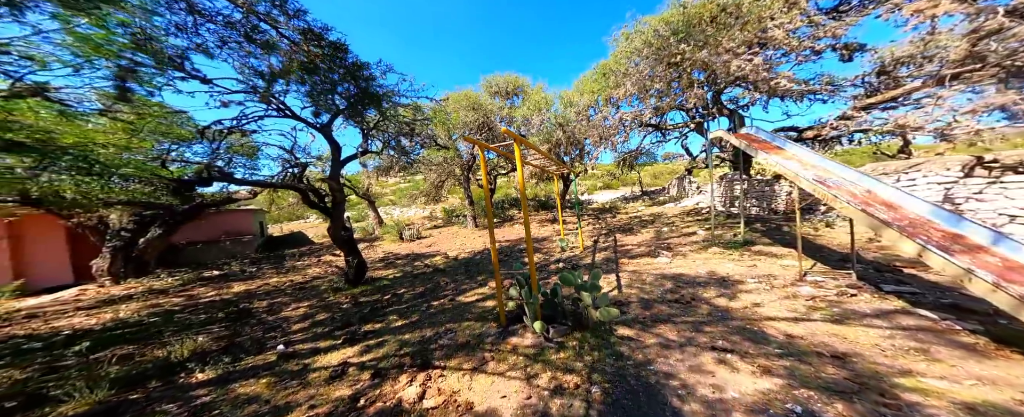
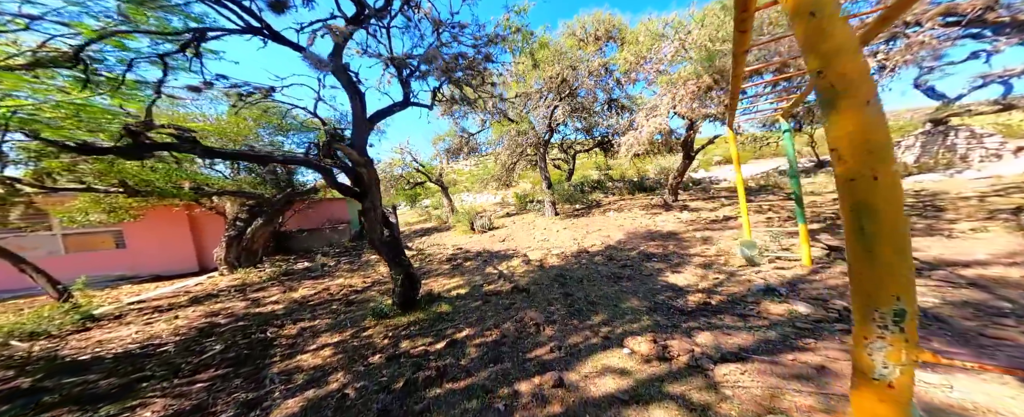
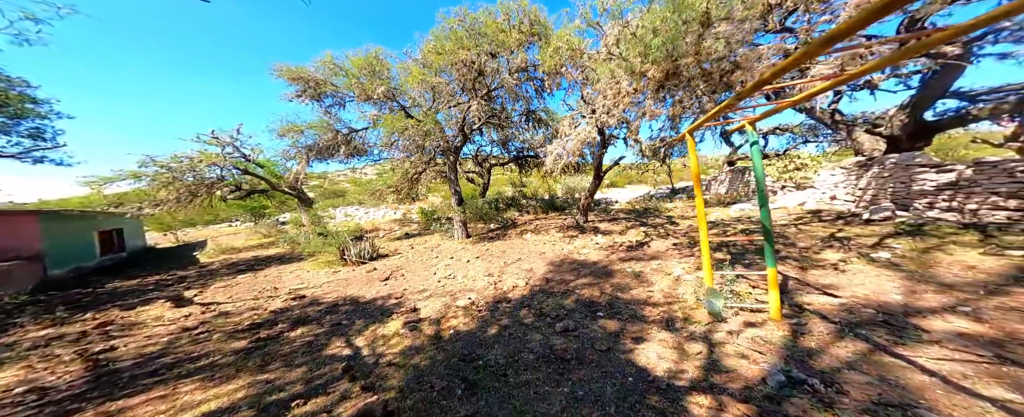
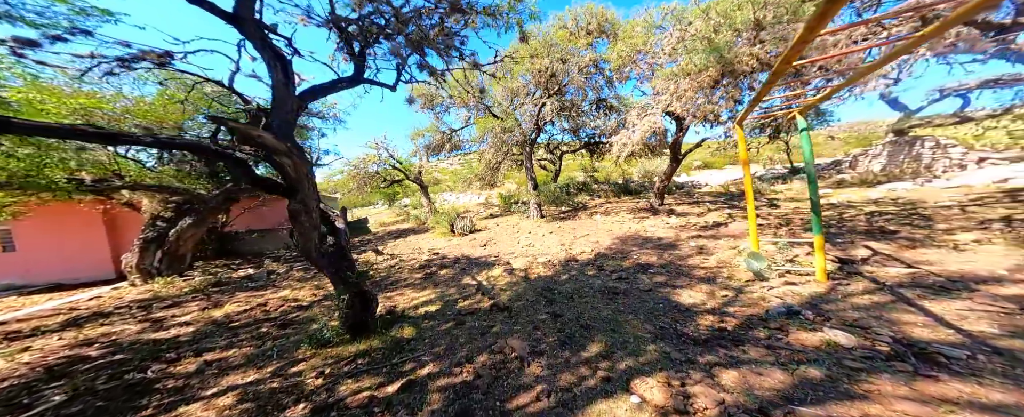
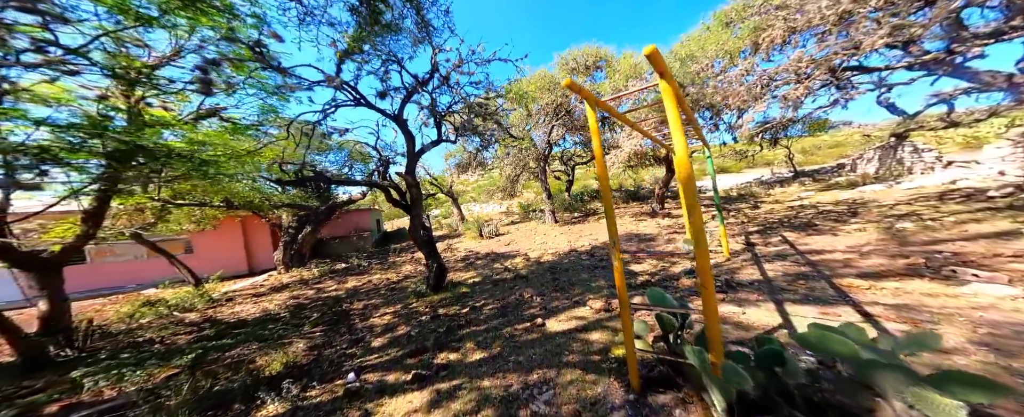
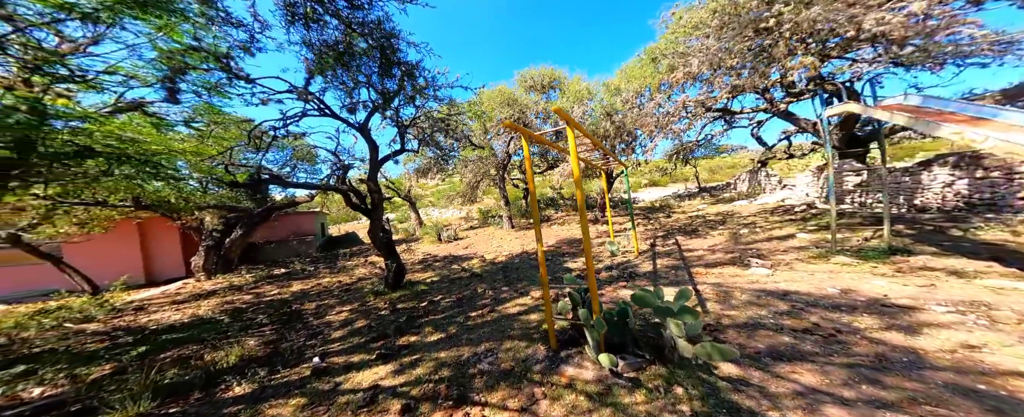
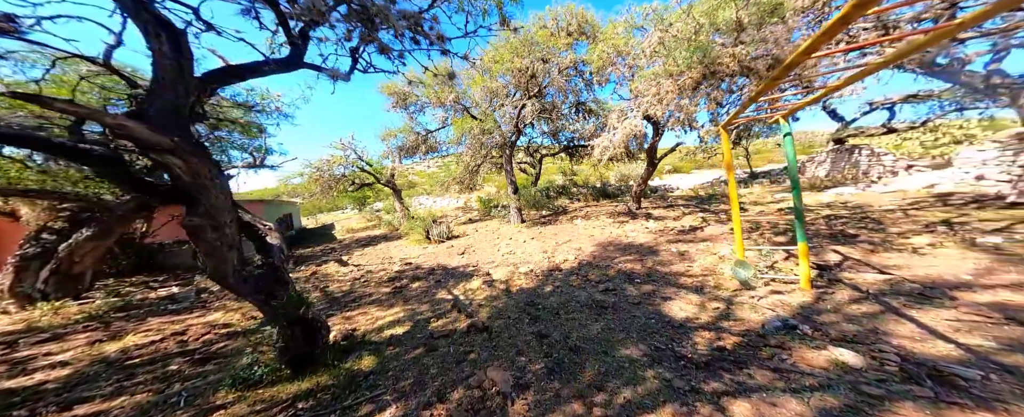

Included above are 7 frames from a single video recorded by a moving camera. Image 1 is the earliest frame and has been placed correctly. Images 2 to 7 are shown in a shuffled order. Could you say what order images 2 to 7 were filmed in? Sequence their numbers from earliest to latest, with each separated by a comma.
6, 5, 2, 4, 7, 3
